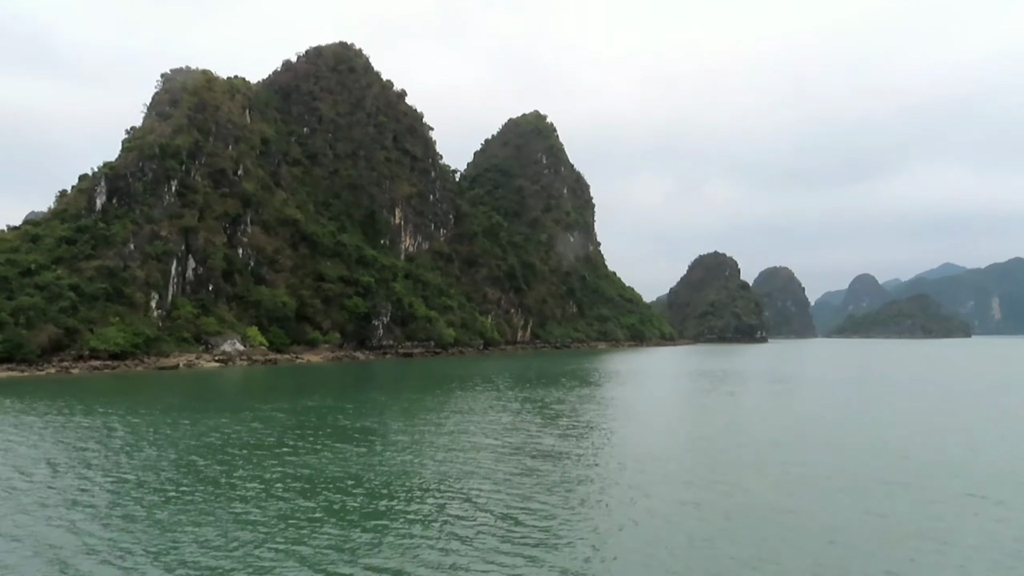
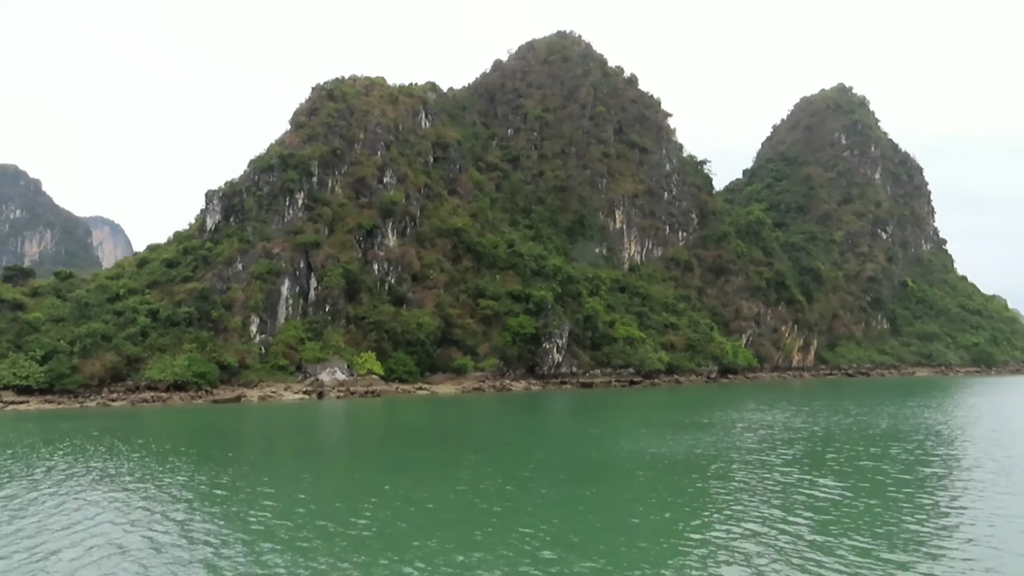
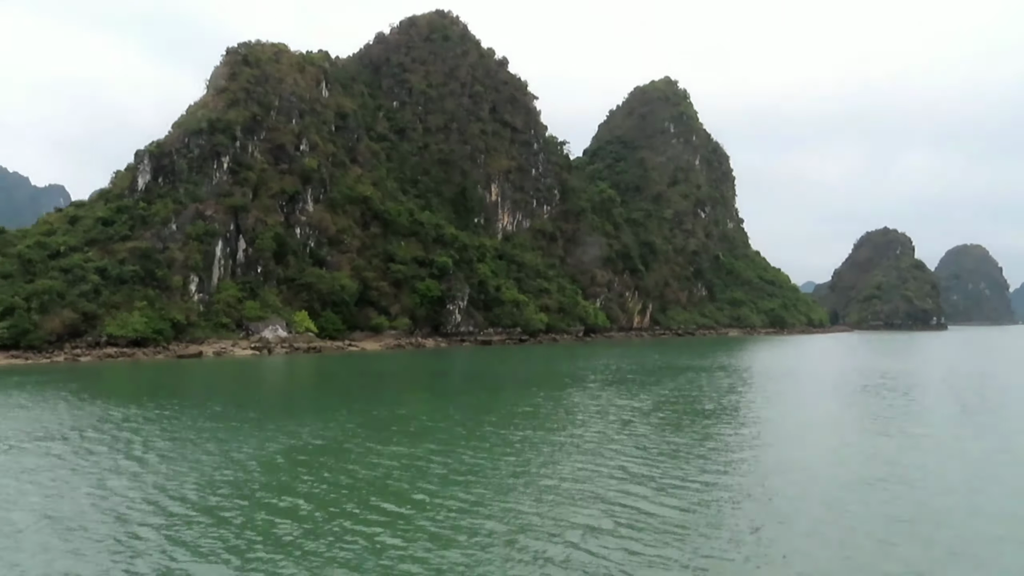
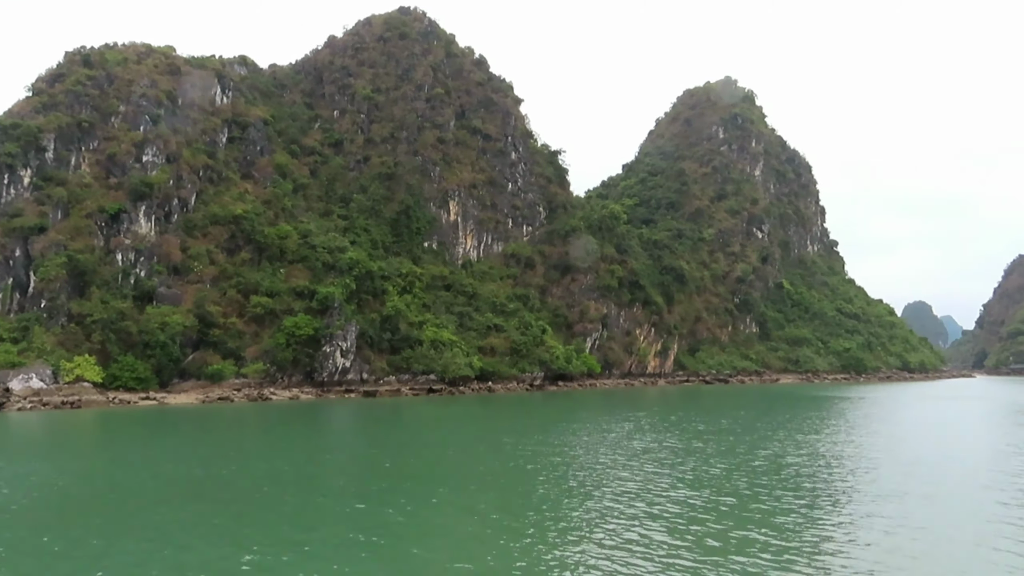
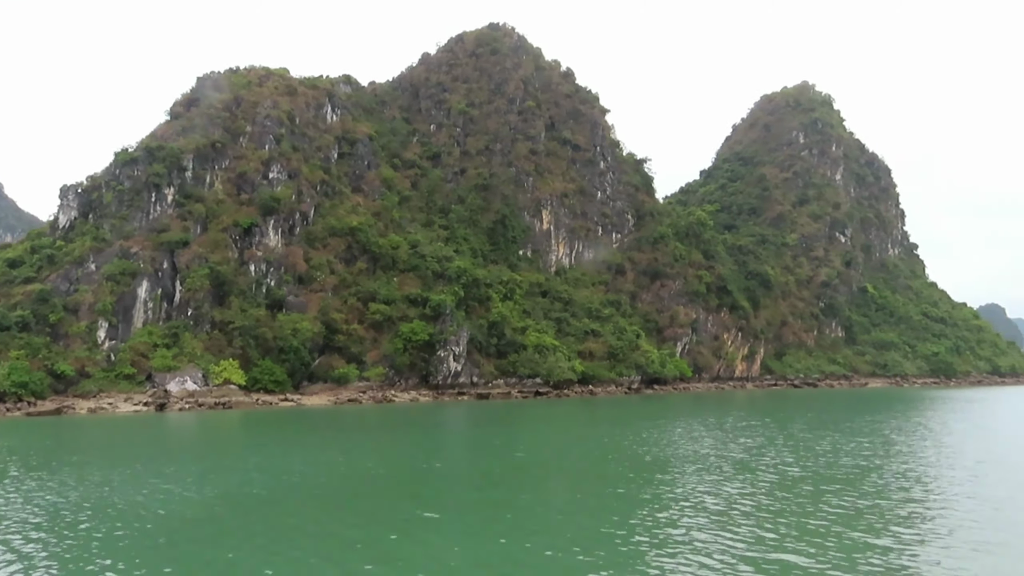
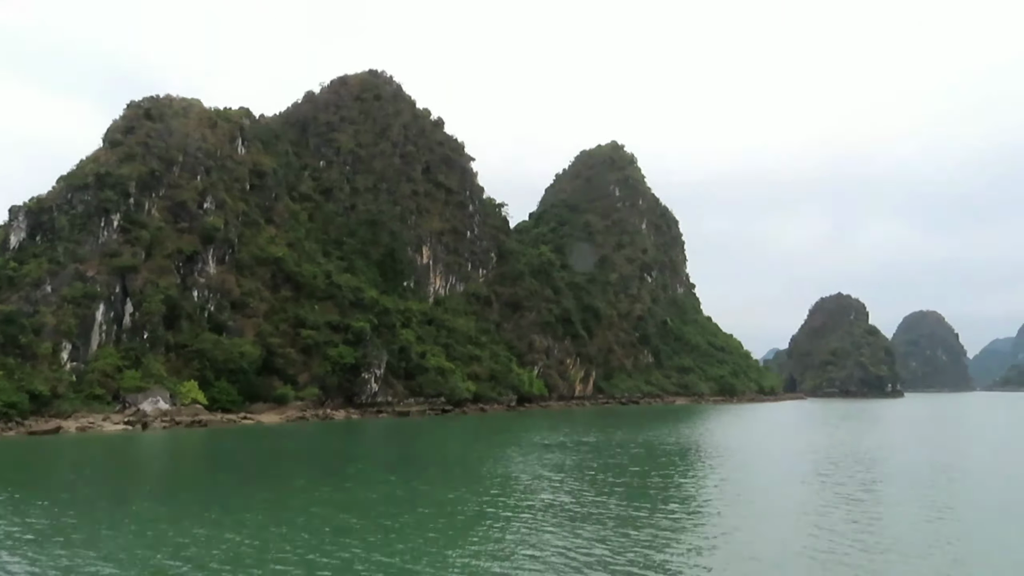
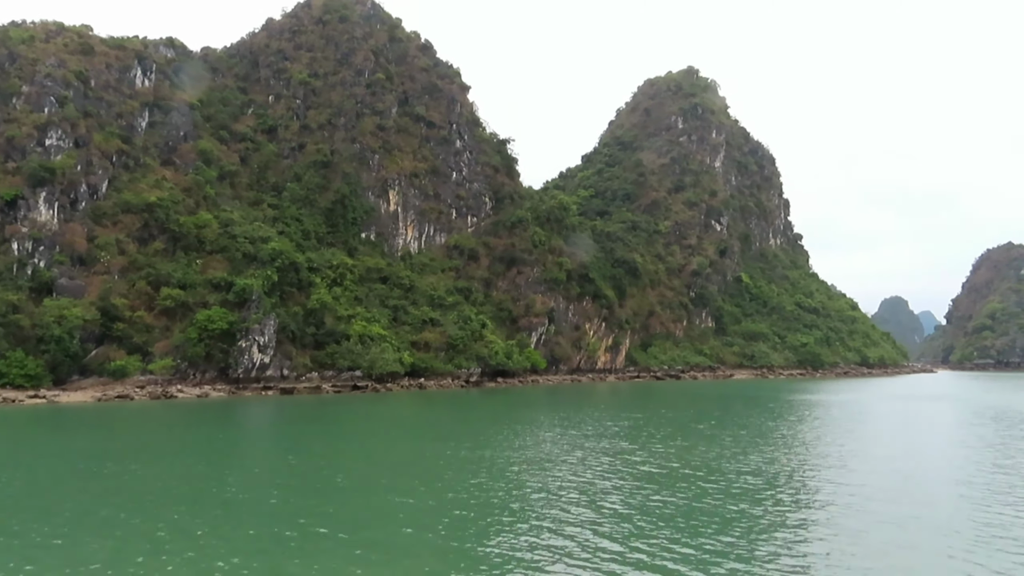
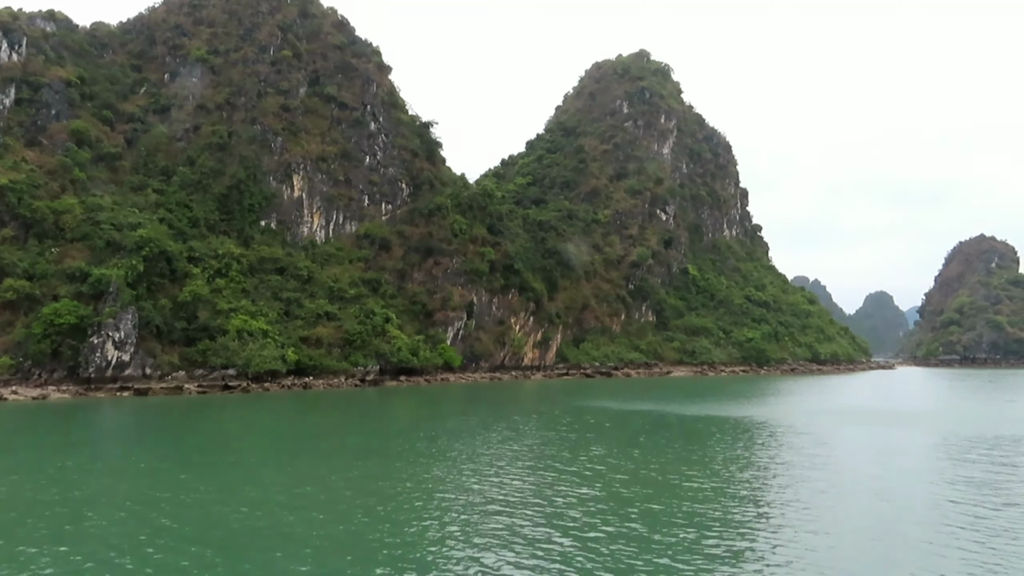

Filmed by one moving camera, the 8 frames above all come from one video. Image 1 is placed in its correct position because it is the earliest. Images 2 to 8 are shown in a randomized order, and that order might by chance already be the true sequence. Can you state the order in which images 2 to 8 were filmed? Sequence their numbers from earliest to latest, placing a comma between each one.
3, 6, 2, 5, 4, 7, 8
